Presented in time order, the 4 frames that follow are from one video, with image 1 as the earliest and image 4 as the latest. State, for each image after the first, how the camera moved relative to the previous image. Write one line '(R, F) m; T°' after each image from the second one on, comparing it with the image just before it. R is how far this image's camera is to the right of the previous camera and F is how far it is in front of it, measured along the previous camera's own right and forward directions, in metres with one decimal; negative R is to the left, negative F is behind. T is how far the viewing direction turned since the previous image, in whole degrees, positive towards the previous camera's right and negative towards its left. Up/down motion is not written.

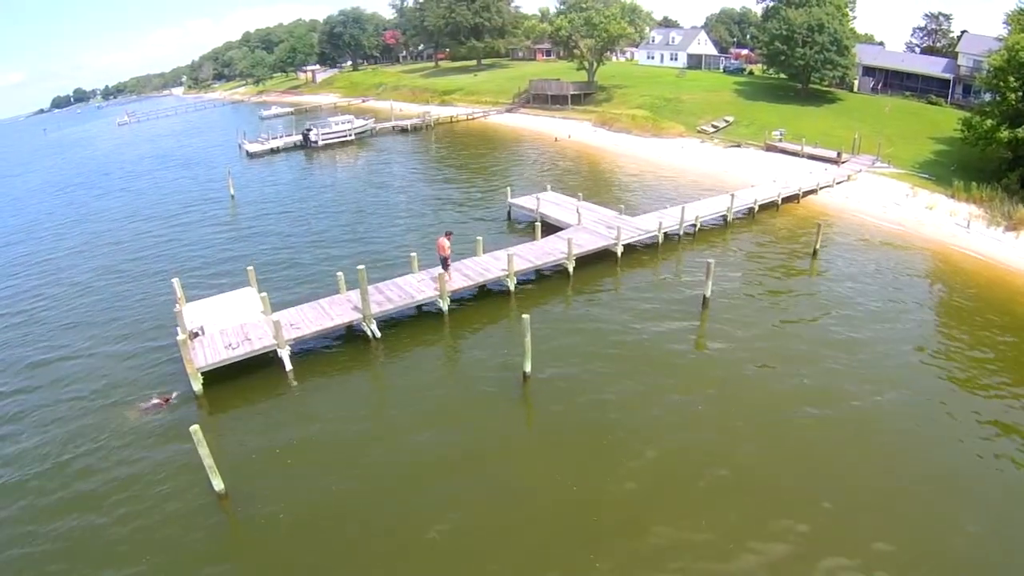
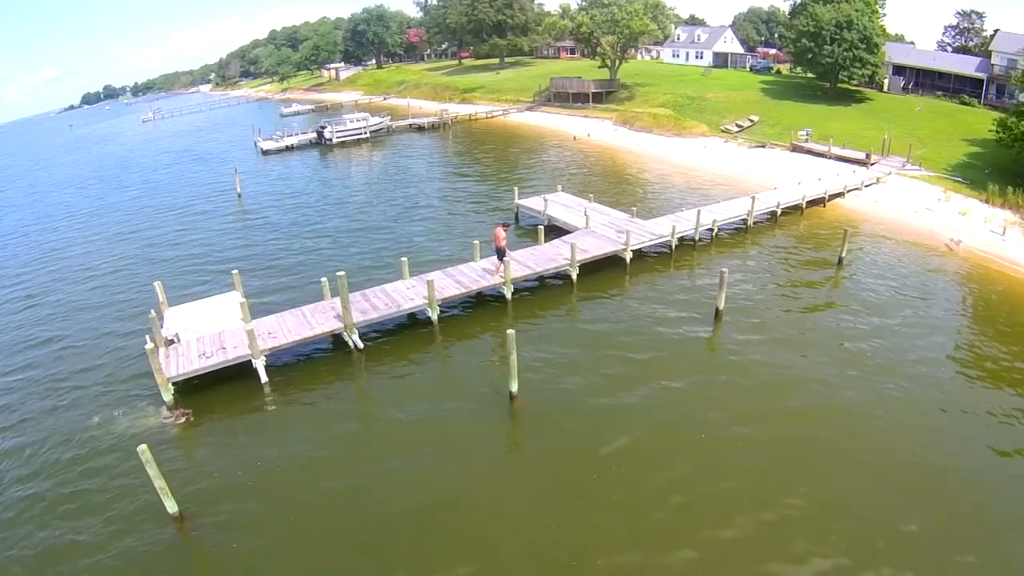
(+0.5, +1.1) m; -2°
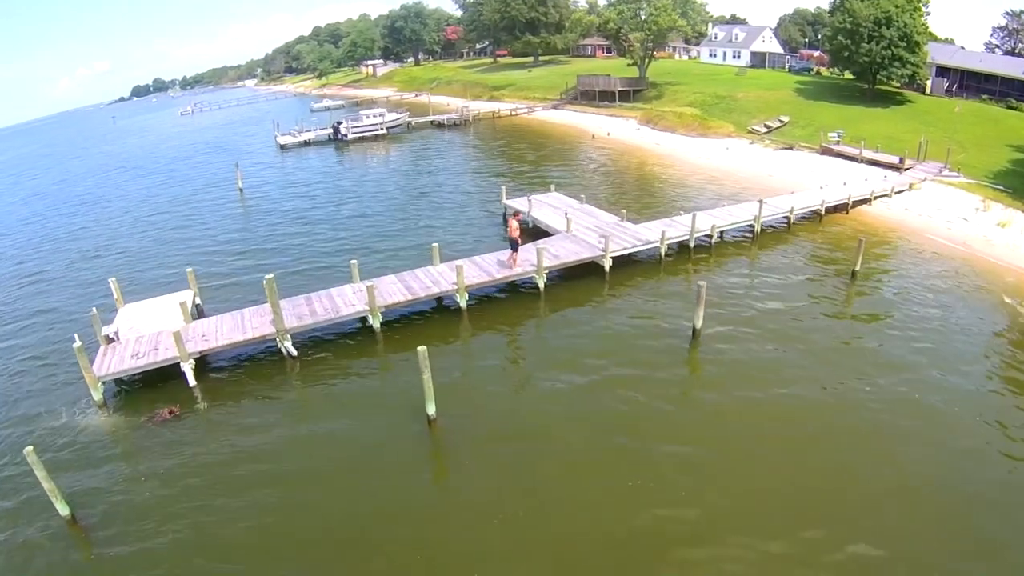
(+1.6, +1.1) m; -3°
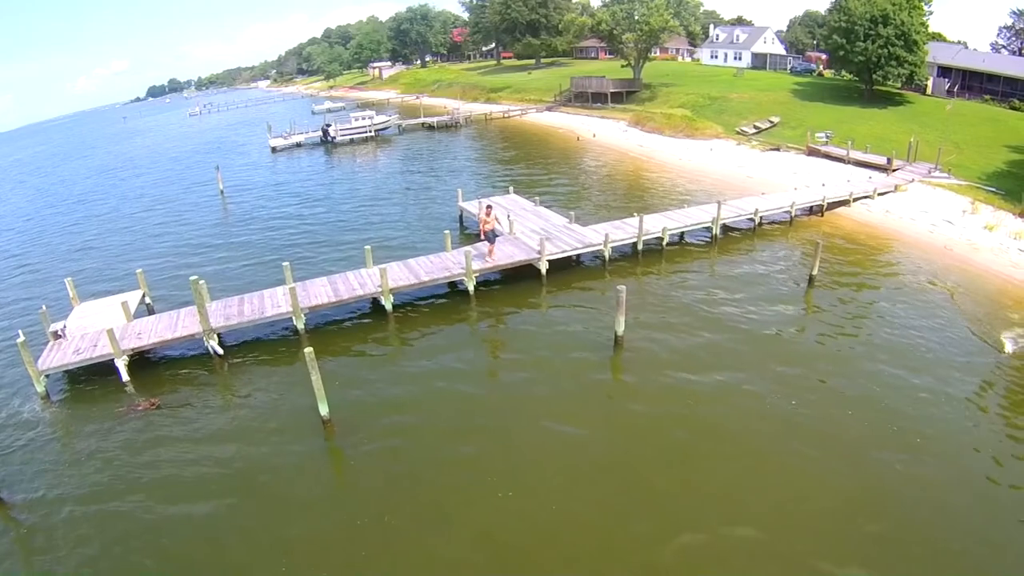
(+1.8, -0.5) m; 0°
